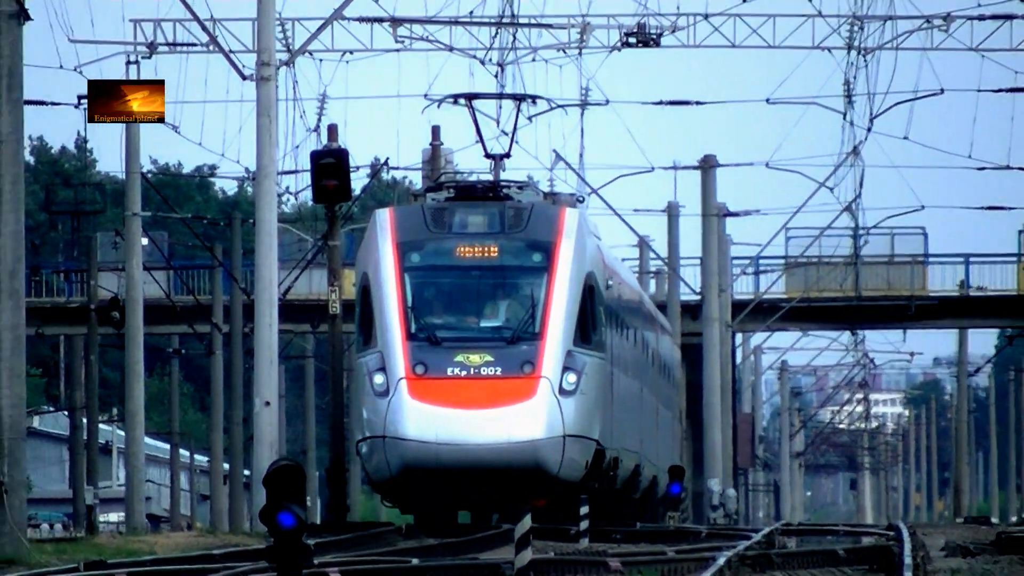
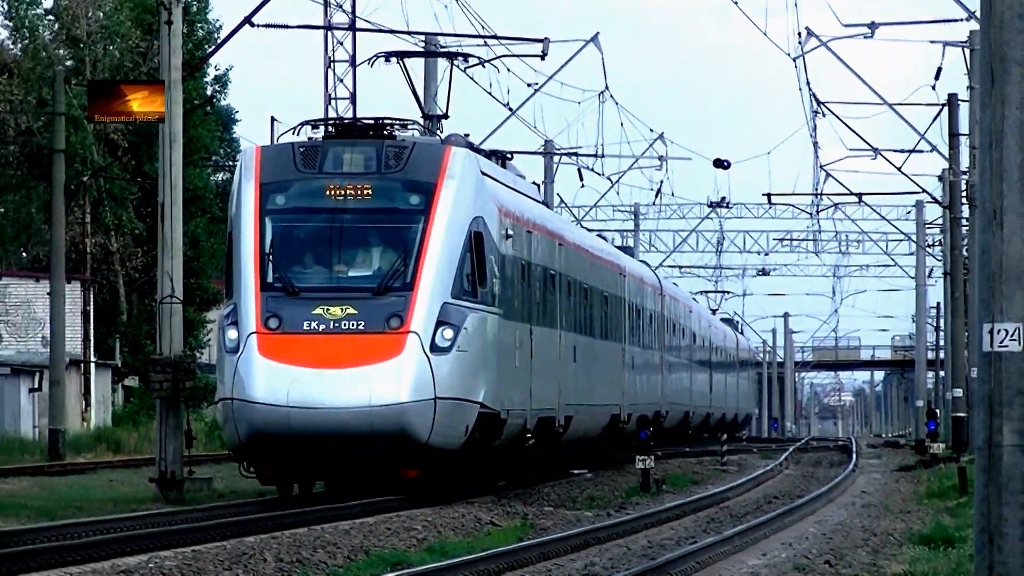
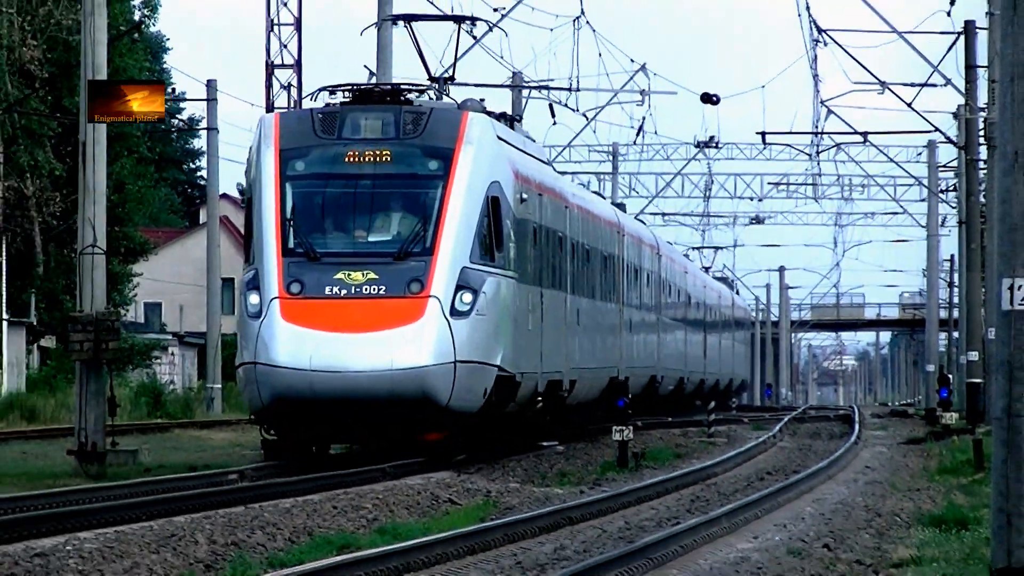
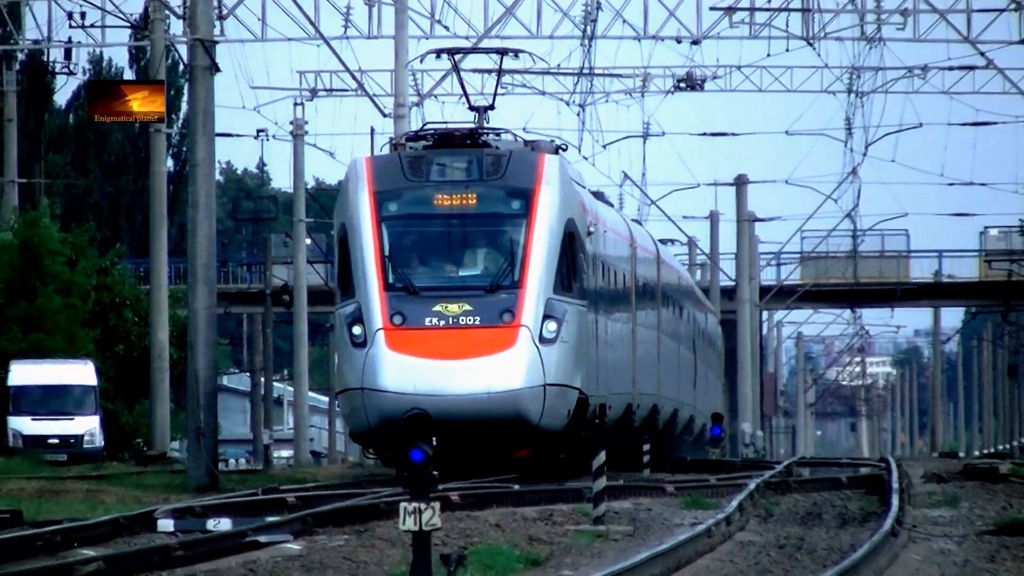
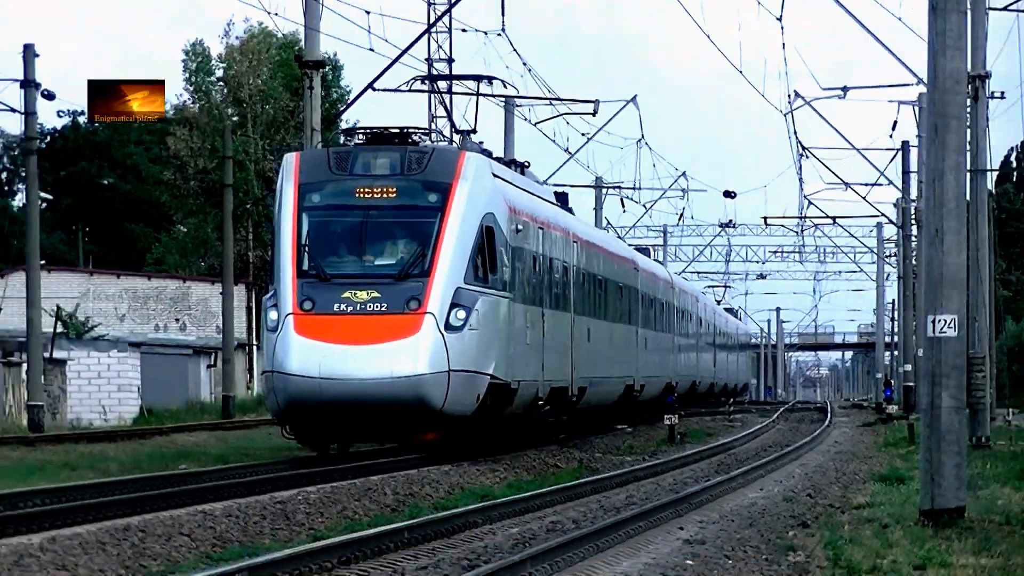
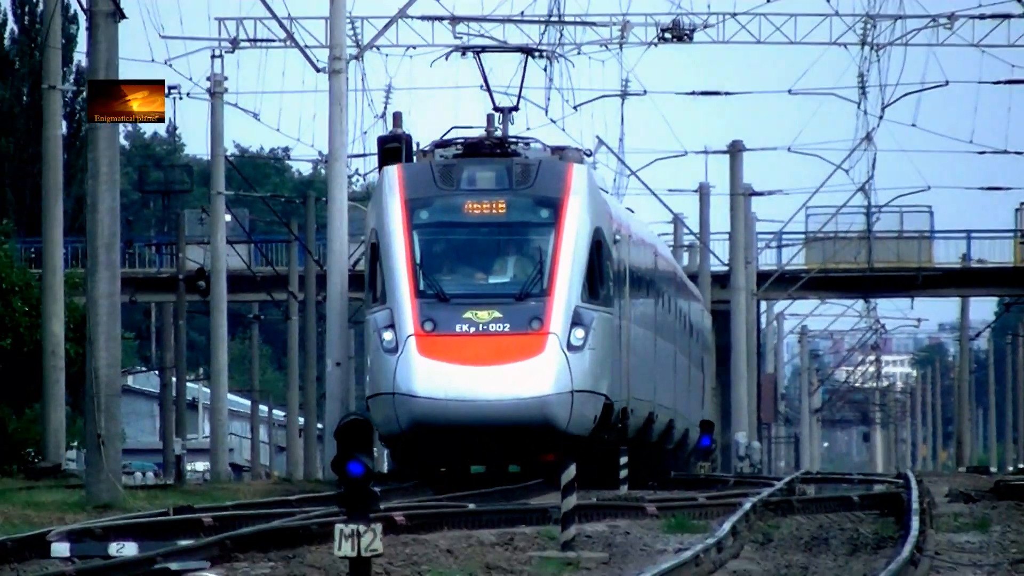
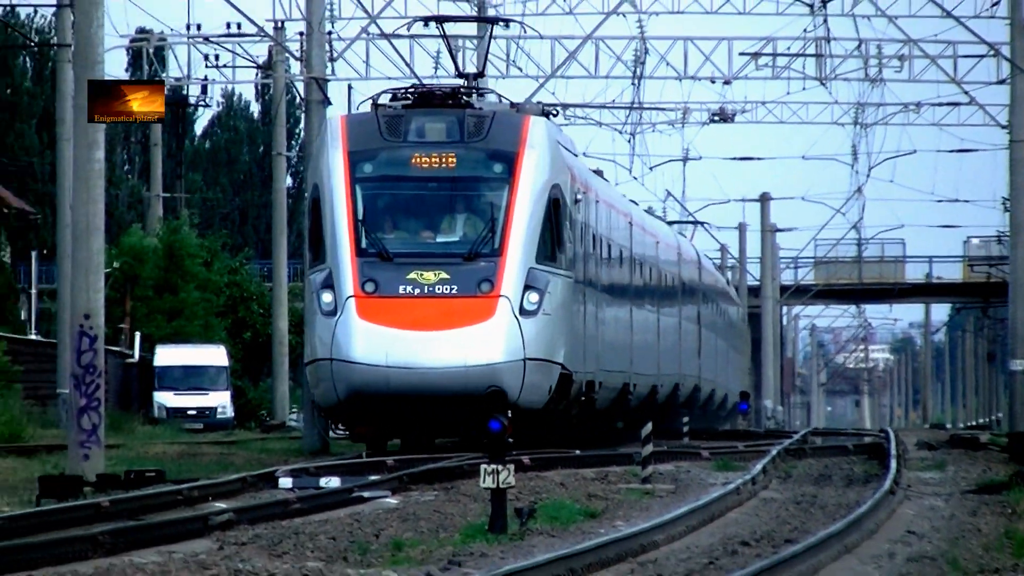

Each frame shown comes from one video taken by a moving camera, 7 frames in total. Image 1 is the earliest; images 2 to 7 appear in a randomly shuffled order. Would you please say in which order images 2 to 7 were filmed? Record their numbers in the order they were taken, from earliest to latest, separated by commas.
6, 4, 7, 3, 2, 5
